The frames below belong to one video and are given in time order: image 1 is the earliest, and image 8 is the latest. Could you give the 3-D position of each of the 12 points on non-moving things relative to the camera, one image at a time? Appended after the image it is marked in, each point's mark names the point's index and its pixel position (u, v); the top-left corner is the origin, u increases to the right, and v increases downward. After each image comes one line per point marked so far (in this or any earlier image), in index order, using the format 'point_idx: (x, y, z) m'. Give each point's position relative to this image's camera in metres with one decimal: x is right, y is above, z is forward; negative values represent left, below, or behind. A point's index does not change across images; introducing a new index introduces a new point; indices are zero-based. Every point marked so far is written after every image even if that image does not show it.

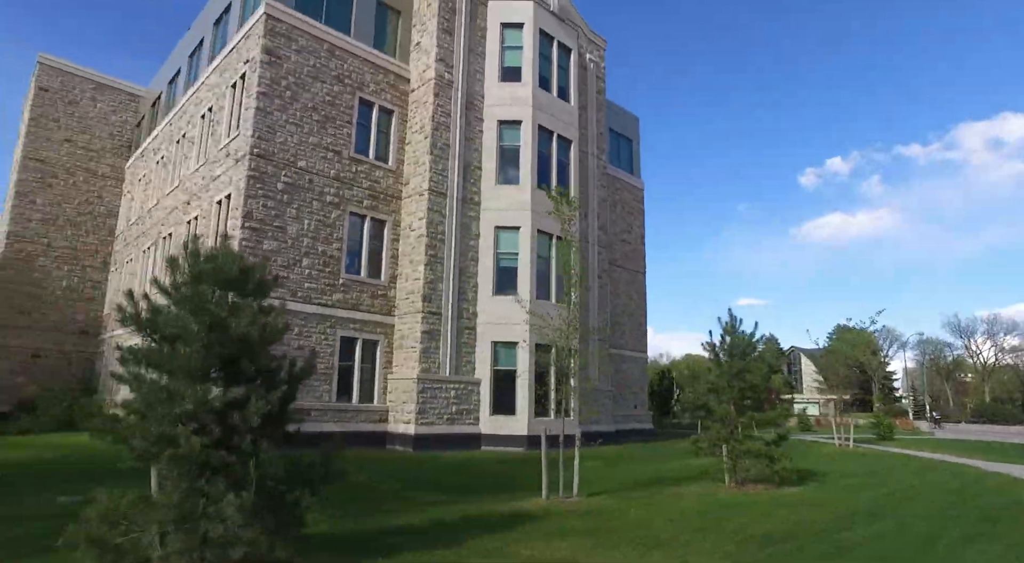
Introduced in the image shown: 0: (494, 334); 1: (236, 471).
0: (-0.5, -1.7, +20.0) m
1: (-1.9, -1.5, +4.8) m
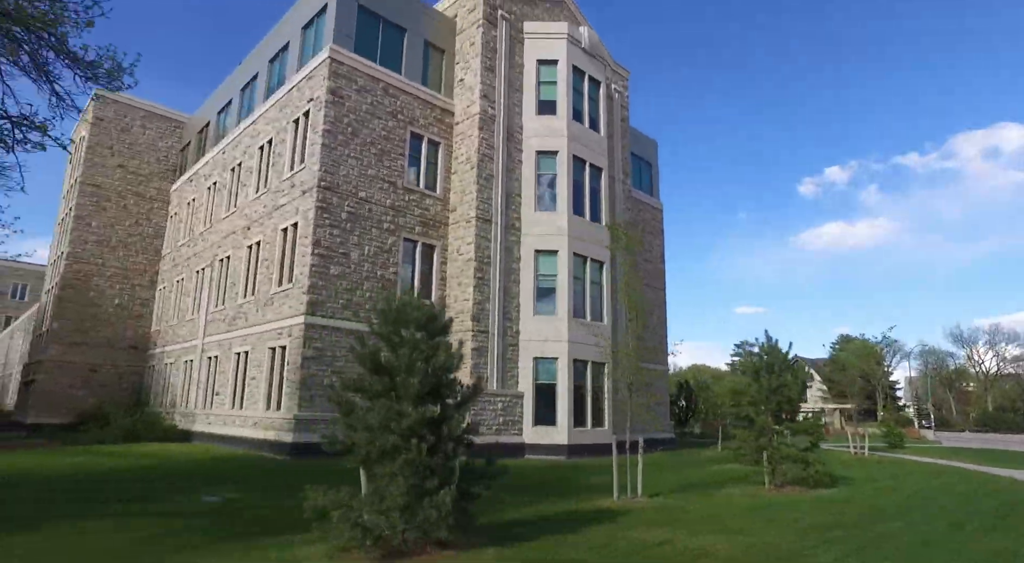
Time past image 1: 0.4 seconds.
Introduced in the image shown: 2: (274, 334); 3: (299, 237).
0: (+0.8, -2.3, +21.4) m
1: (-0.6, -1.9, +6.3) m
2: (-7.0, -1.5, +18.7) m
3: (-6.1, +1.3, +18.3) m
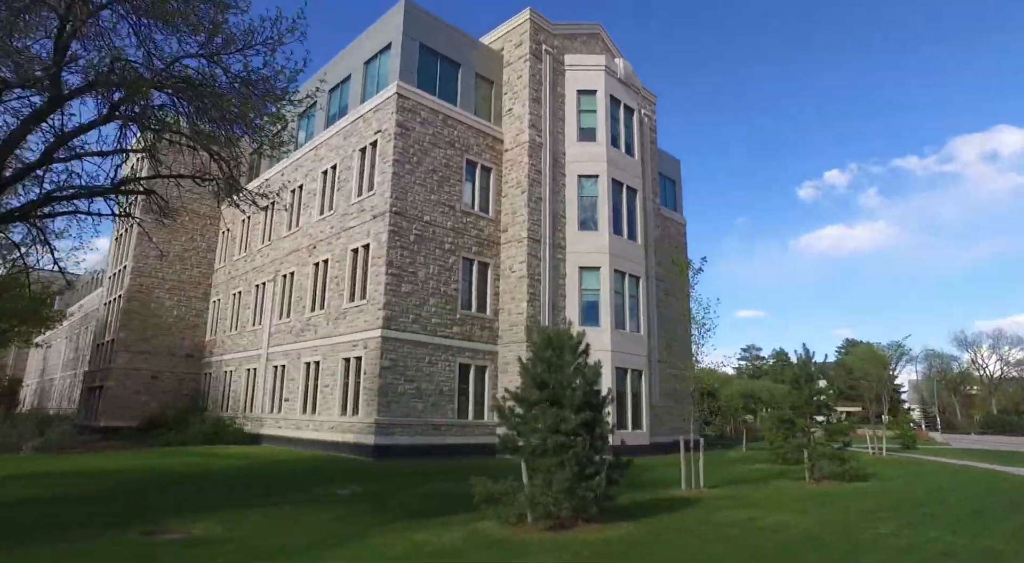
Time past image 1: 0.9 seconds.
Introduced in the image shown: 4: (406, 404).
0: (+2.5, -2.8, +23.3) m
1: (+1.1, -2.3, +8.2) m
2: (-5.3, -2.1, +20.5) m
3: (-4.4, +0.8, +20.2) m
4: (-3.2, -3.7, +19.6) m
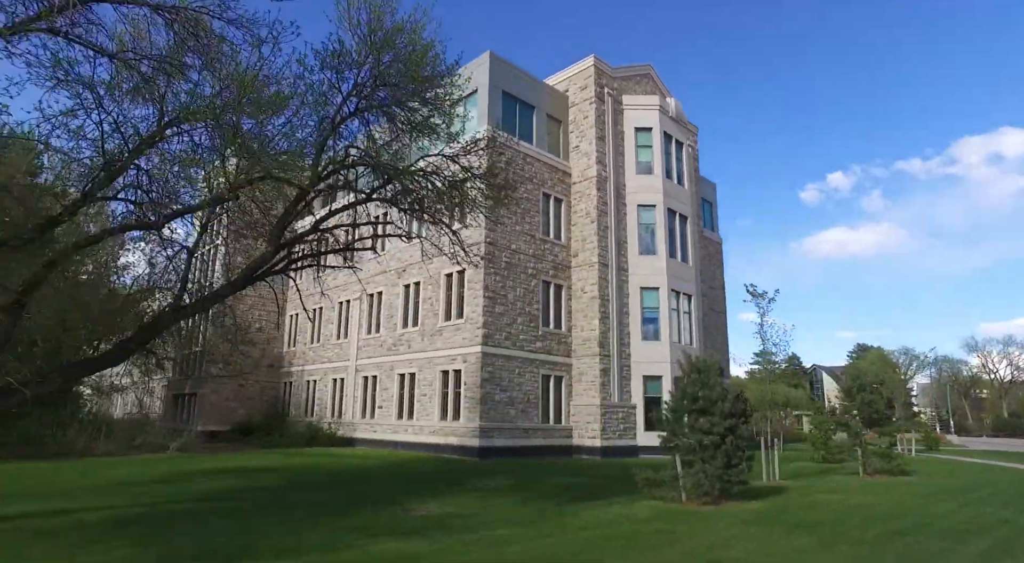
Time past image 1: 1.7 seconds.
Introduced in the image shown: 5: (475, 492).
0: (+5.4, -3.6, +26.1) m
1: (+3.9, -3.0, +11.0) m
2: (-2.5, -2.9, +23.4) m
3: (-1.6, 0.0, +23.1) m
4: (-0.3, -4.5, +22.5) m
5: (-0.8, -4.7, +14.3) m
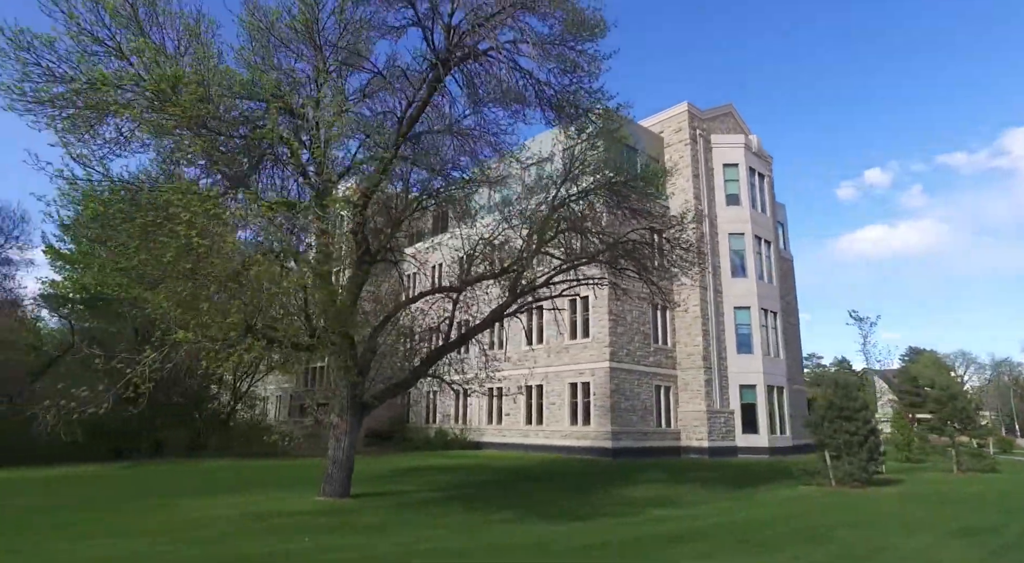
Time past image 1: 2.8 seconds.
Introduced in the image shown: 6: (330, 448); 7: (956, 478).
0: (+10.5, -4.6, +29.5) m
1: (+8.3, -3.9, +14.5) m
2: (+2.6, -3.9, +27.2) m
3: (+3.4, -1.1, +26.8) m
4: (+4.7, -5.5, +26.2) m
5: (+3.9, -5.7, +18.0) m
6: (-3.6, -3.4, +13.1) m
7: (+13.0, -5.8, +18.7) m
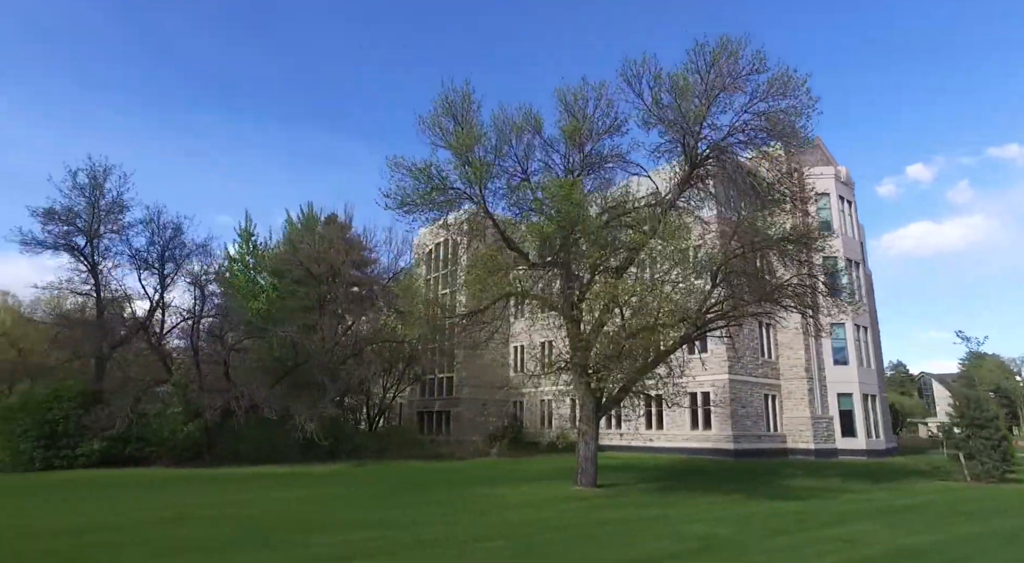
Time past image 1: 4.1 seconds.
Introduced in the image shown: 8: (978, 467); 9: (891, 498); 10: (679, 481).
0: (+16.8, -5.6, +32.9) m
1: (+13.9, -4.8, +18.0) m
2: (+8.8, -5.0, +31.0) m
3: (+9.5, -2.1, +30.6) m
4: (+10.8, -6.6, +29.8) m
5: (+9.6, -6.7, +21.7) m
6: (+1.9, -4.5, +17.2) m
7: (+18.8, -6.7, +21.9) m
8: (+13.0, -5.2, +18.0) m
9: (+8.8, -5.0, +14.7) m
10: (+5.0, -6.0, +19.0) m
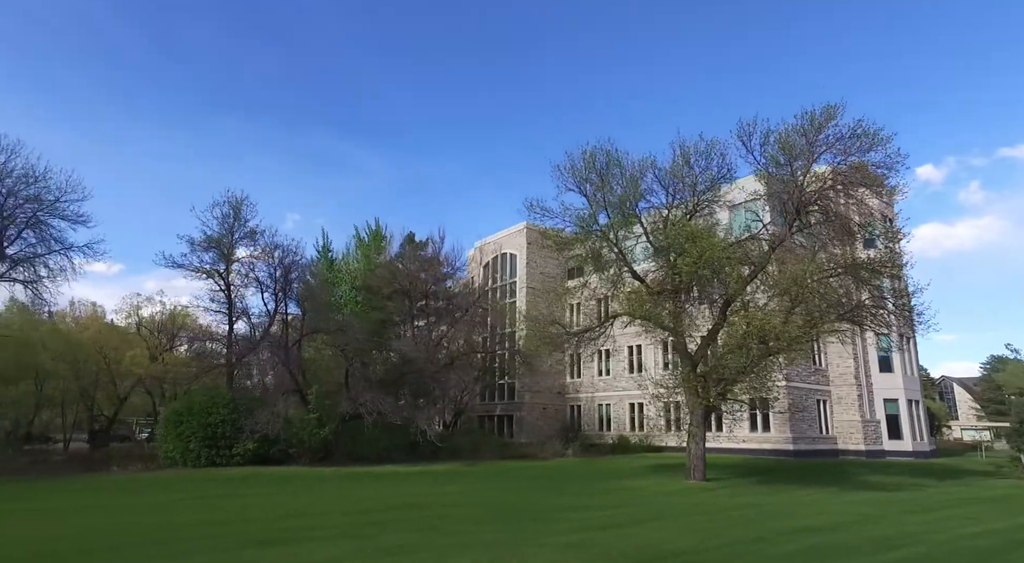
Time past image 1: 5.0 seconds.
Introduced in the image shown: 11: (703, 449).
0: (+20.8, -6.3, +35.5) m
1: (+17.6, -5.6, +20.7) m
2: (+12.7, -5.8, +33.7) m
3: (+13.4, -2.9, +33.3) m
4: (+14.7, -7.3, +32.5) m
5: (+13.4, -7.4, +24.4) m
6: (+5.6, -5.2, +20.0) m
7: (+22.6, -7.4, +24.5) m
8: (+16.8, -6.0, +20.6) m
9: (+12.5, -5.7, +17.4) m
10: (+8.8, -6.7, +21.7) m
11: (+6.0, -5.2, +19.8) m
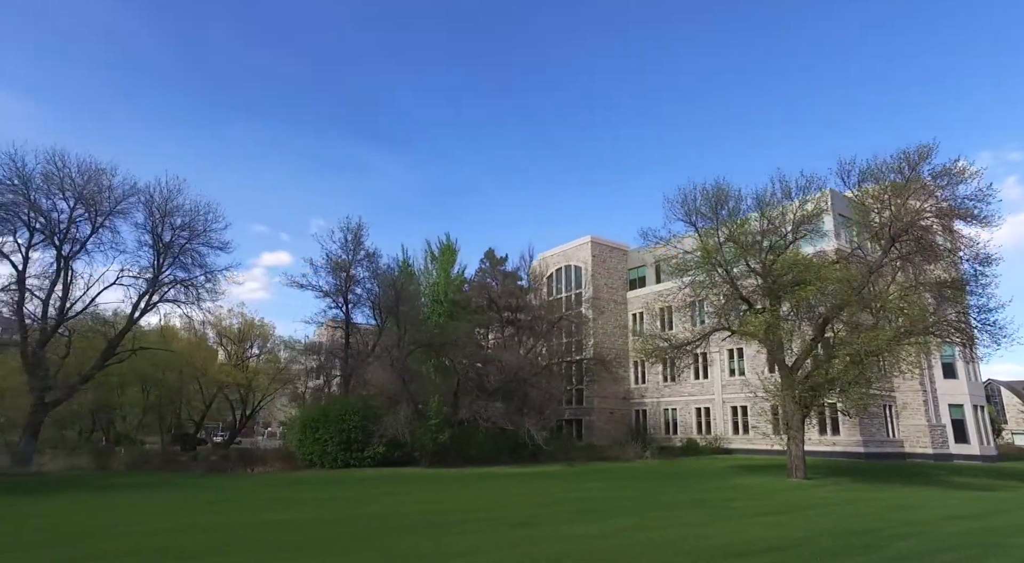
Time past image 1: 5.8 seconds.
0: (+25.4, -6.9, +37.0) m
1: (+21.7, -6.1, +22.3) m
2: (+17.3, -6.4, +35.5) m
3: (+18.0, -3.5, +35.1) m
4: (+19.3, -7.9, +34.2) m
5: (+17.6, -8.0, +26.2) m
6: (+9.7, -5.9, +22.1) m
7: (+26.8, -8.0, +25.9) m
8: (+20.8, -6.5, +22.3) m
9: (+16.4, -6.3, +19.2) m
10: (+12.9, -7.3, +23.7) m
11: (+10.0, -5.9, +21.9) m
